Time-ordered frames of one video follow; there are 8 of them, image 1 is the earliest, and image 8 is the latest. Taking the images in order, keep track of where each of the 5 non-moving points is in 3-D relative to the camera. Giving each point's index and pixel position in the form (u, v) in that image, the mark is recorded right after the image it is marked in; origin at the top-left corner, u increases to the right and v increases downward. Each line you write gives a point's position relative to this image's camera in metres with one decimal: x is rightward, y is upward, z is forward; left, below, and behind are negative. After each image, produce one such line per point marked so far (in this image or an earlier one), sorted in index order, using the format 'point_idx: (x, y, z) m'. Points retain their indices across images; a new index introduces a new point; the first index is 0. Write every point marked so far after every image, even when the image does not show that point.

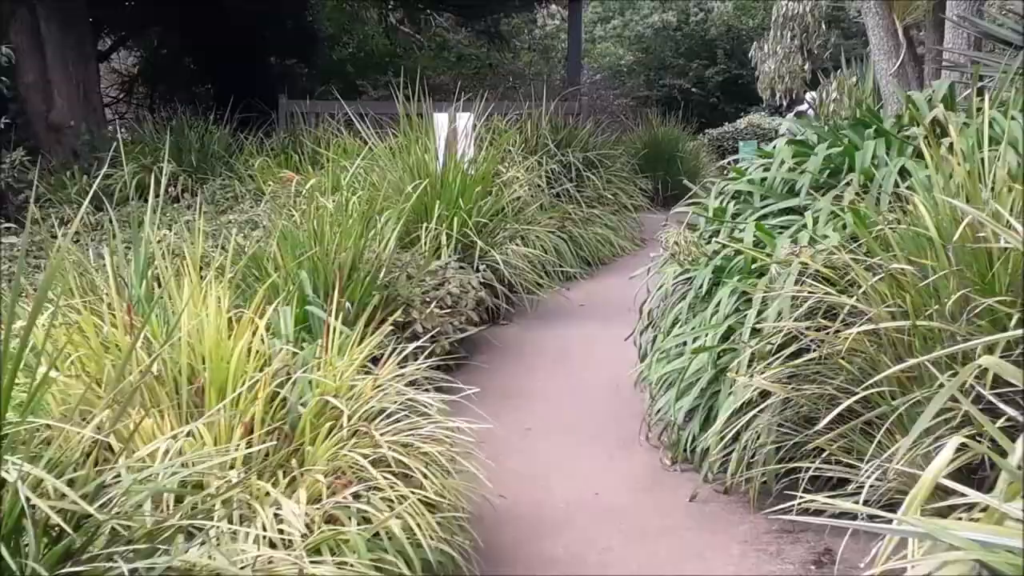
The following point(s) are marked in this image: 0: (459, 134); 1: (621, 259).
0: (-0.4, +1.1, +4.9) m
1: (+1.0, +0.2, +5.7) m
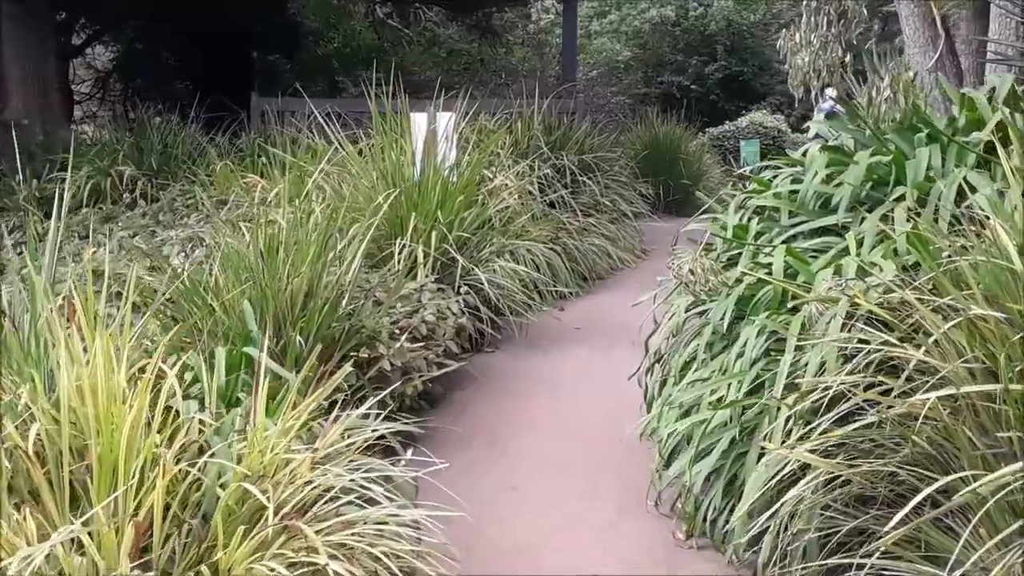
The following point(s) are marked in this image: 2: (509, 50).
0: (-0.5, +1.0, +4.4) m
1: (+0.9, +0.1, +5.2) m
2: (0.0, +3.8, +10.7) m
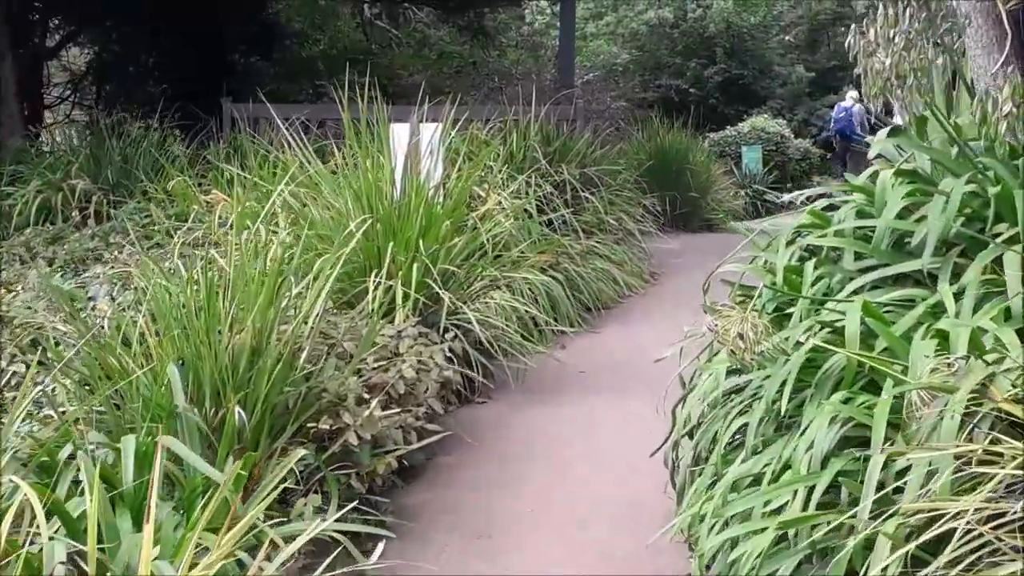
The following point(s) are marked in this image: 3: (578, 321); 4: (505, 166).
0: (-0.5, +0.8, +3.8) m
1: (+0.9, -0.1, +4.7) m
2: (-0.1, +3.6, +10.2) m
3: (+0.4, -0.2, +4.2) m
4: (-0.1, +0.9, +4.8) m
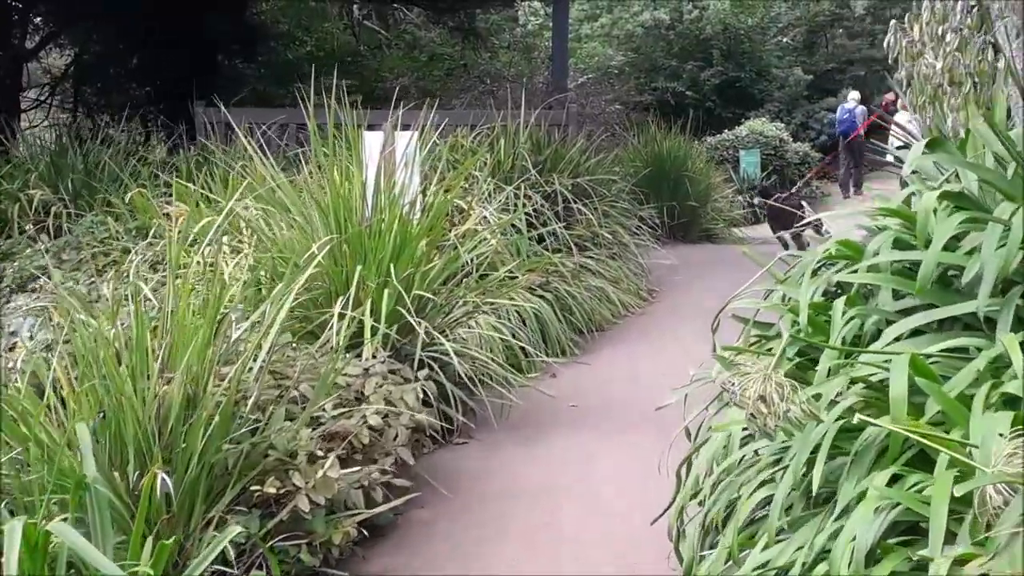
0: (-0.6, +0.7, +3.4) m
1: (+0.8, -0.2, +4.3) m
2: (-0.3, +3.4, +9.8) m
3: (+0.3, -0.3, +3.9) m
4: (-0.1, +0.7, +4.5) m
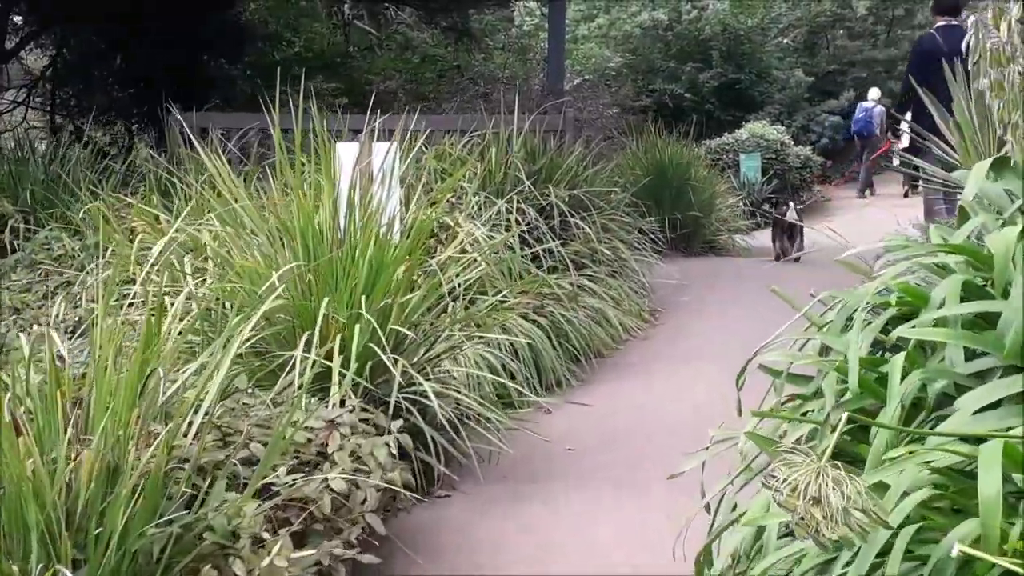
0: (-0.6, +0.5, +3.1) m
1: (+0.8, -0.4, +4.0) m
2: (-0.3, +3.3, +9.5) m
3: (+0.3, -0.5, +3.5) m
4: (-0.2, +0.6, +4.2) m
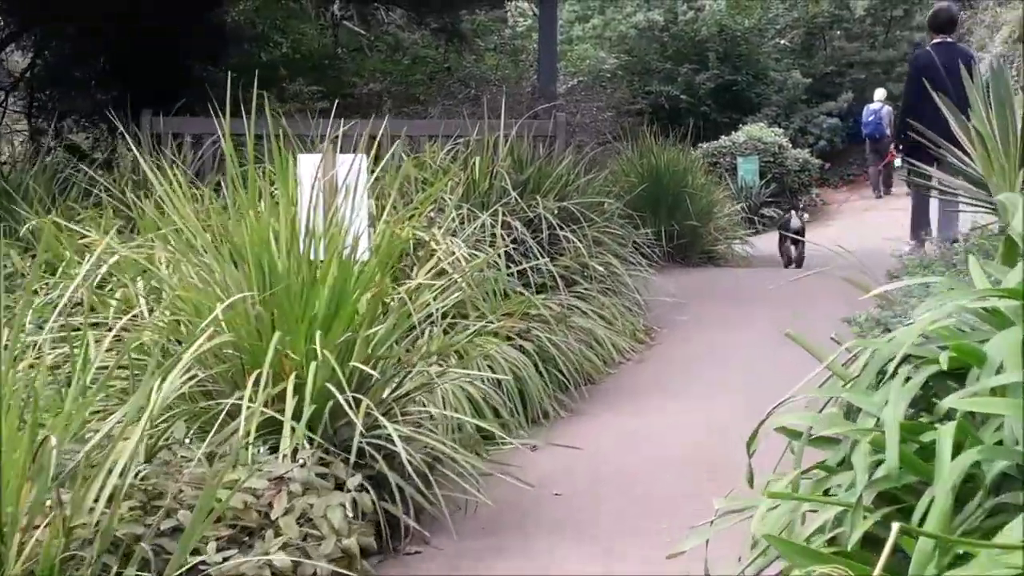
0: (-0.7, +0.4, +2.8) m
1: (+0.7, -0.5, +3.7) m
2: (-0.5, +3.2, +9.2) m
3: (+0.2, -0.6, +3.2) m
4: (-0.3, +0.5, +3.9) m
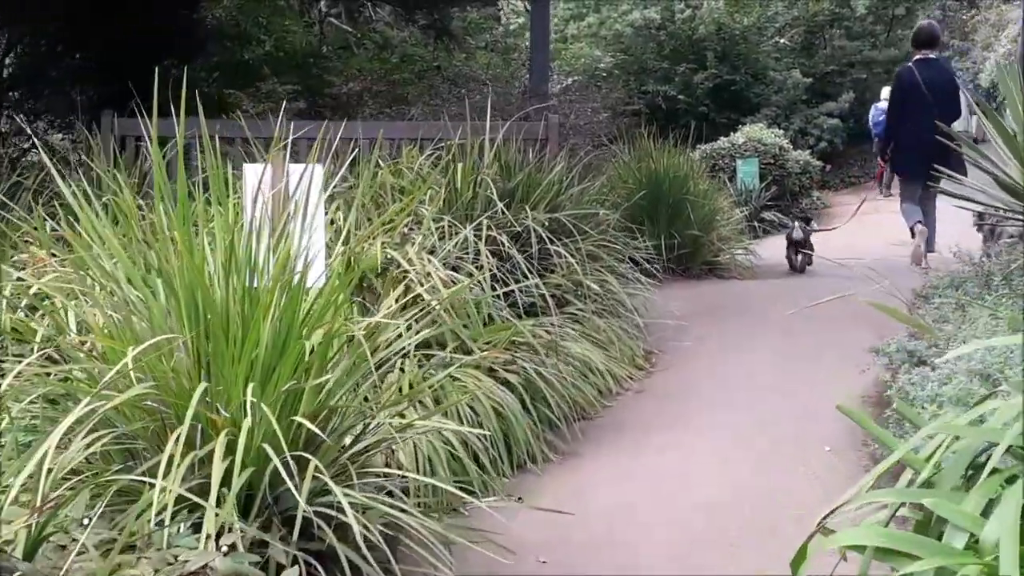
0: (-0.8, +0.3, +2.4) m
1: (+0.6, -0.6, +3.3) m
2: (-0.6, +3.1, +8.8) m
3: (+0.1, -0.7, +2.9) m
4: (-0.4, +0.4, +3.5) m
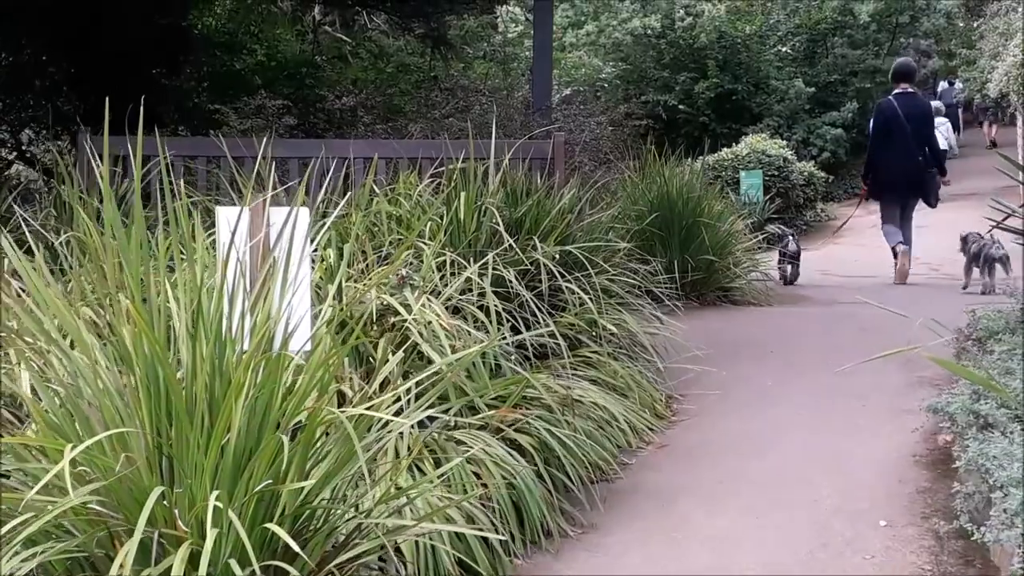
0: (-0.7, +0.1, +2.1) m
1: (+0.7, -0.8, +3.0) m
2: (-0.6, +2.8, +8.5) m
3: (+0.2, -0.9, +2.5) m
4: (-0.3, +0.2, +3.1) m
